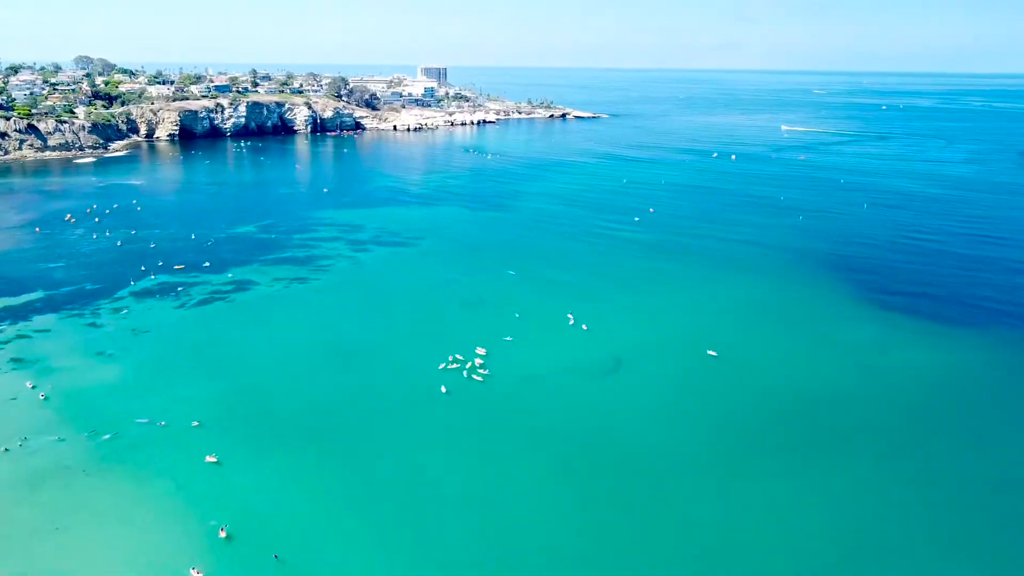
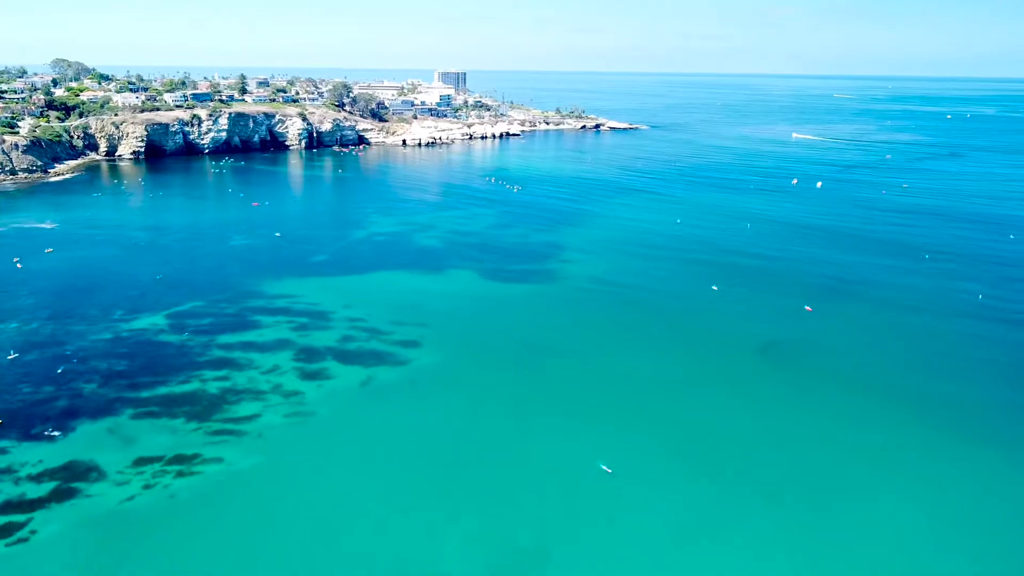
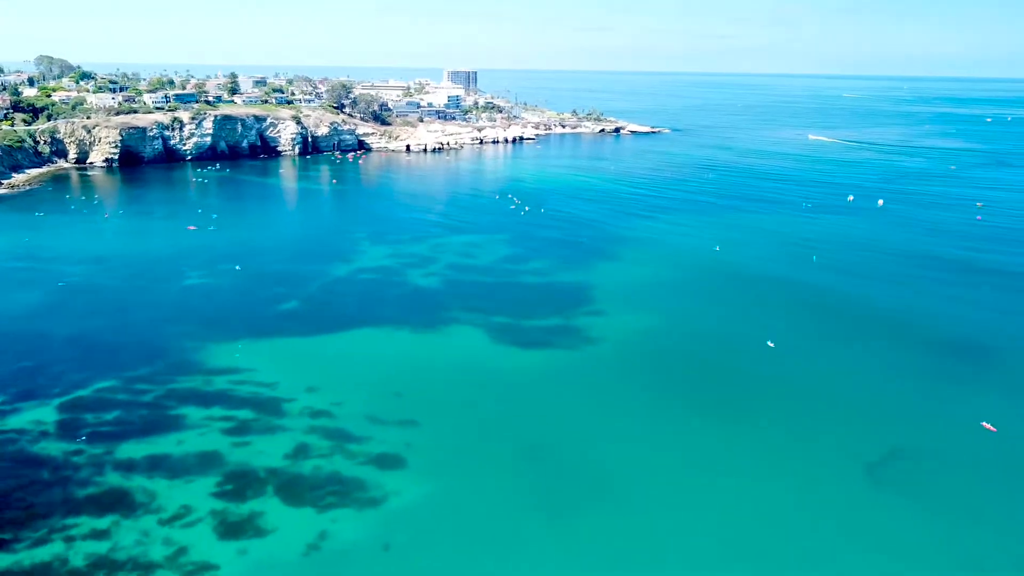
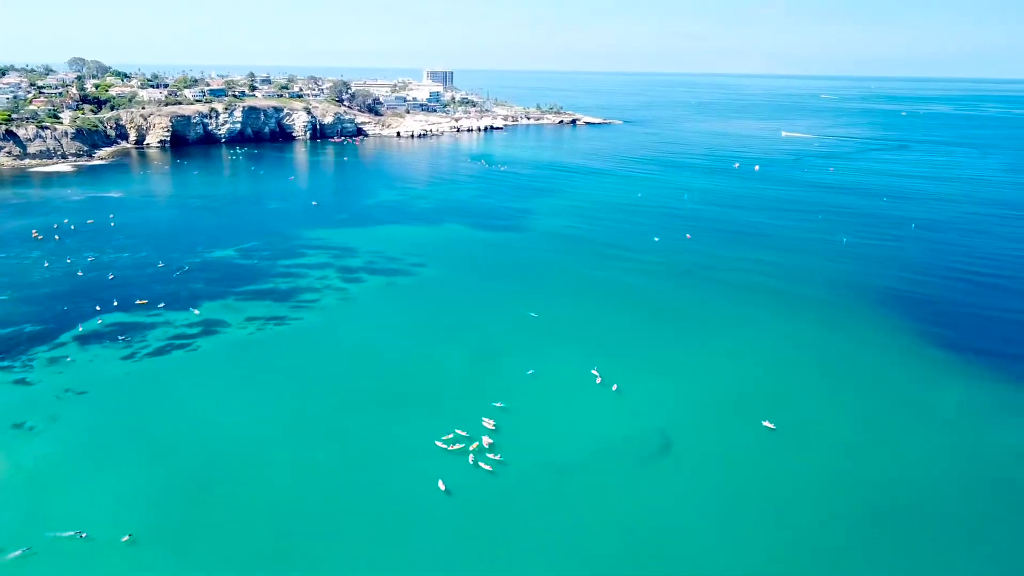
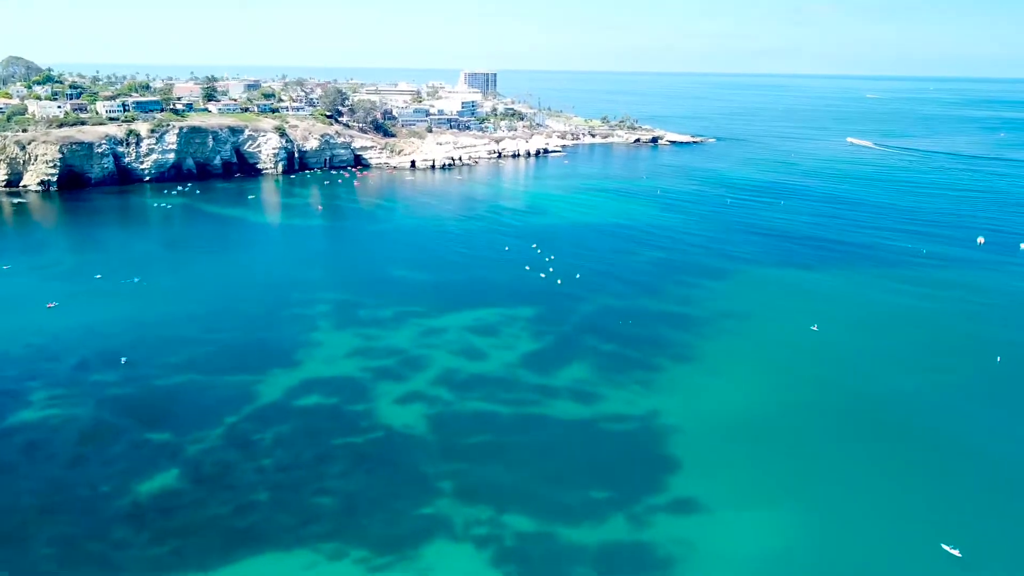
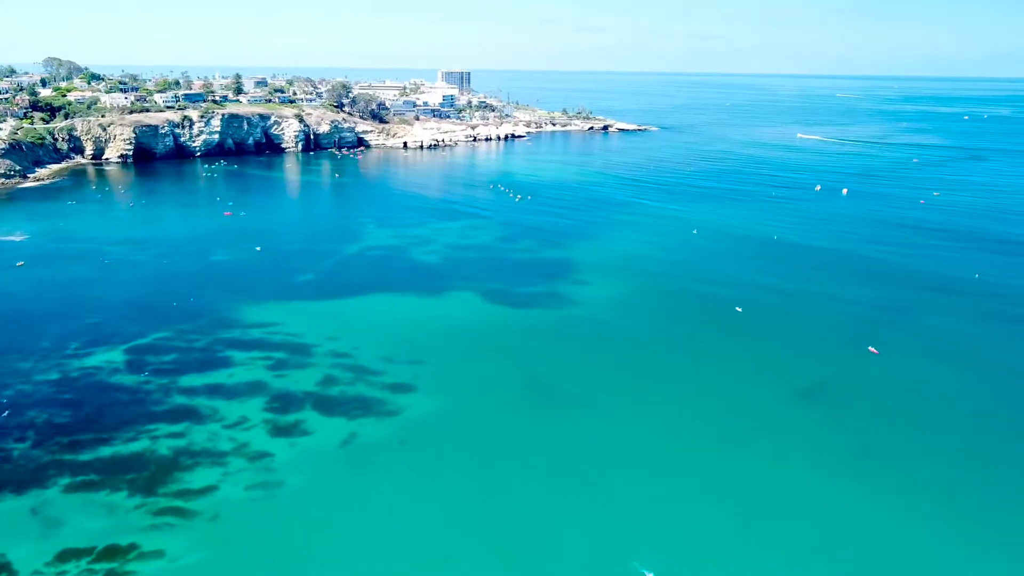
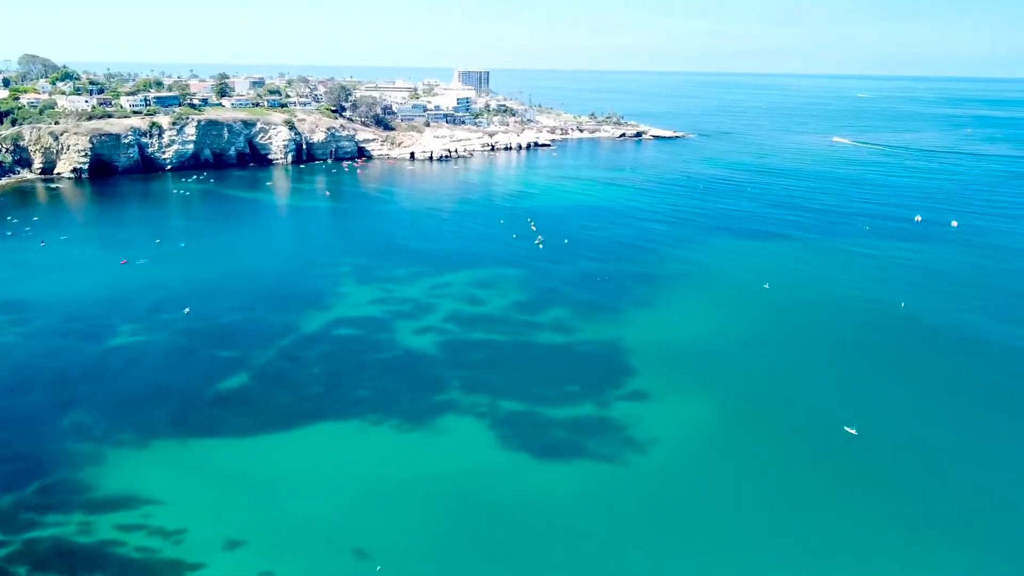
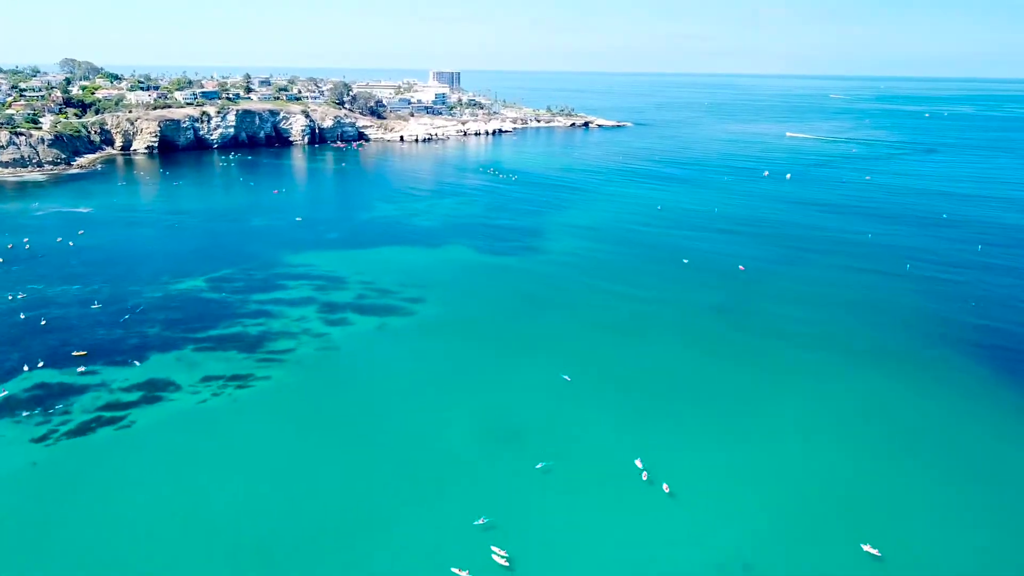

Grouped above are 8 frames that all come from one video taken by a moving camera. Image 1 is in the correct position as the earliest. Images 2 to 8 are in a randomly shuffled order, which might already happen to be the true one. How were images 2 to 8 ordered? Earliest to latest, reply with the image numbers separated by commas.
4, 8, 2, 6, 3, 7, 5
